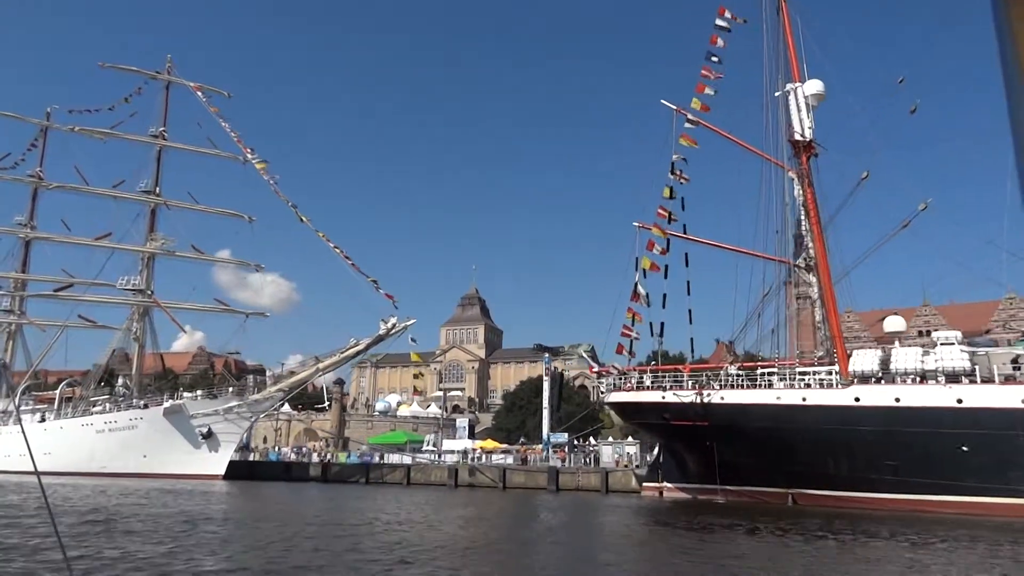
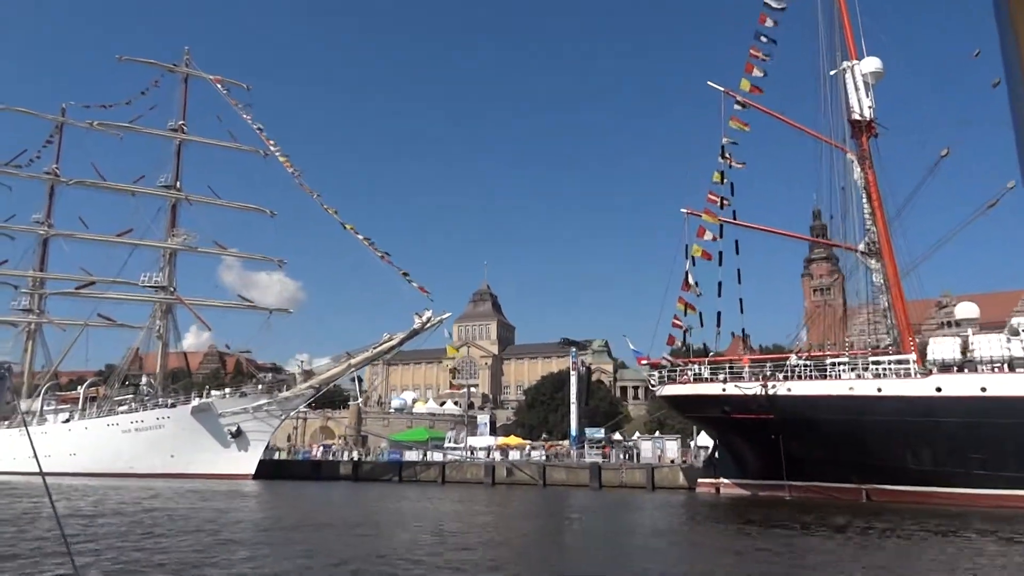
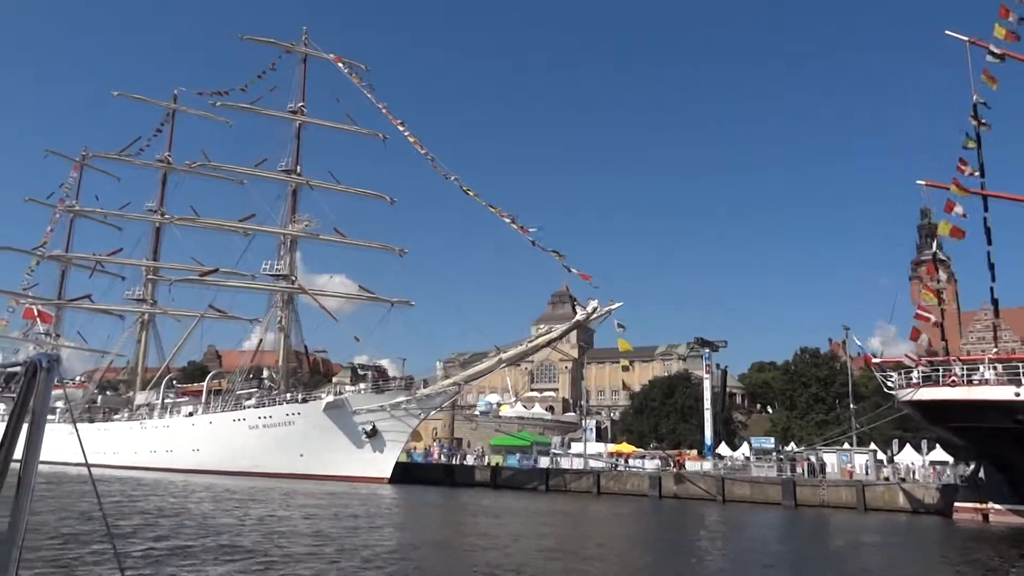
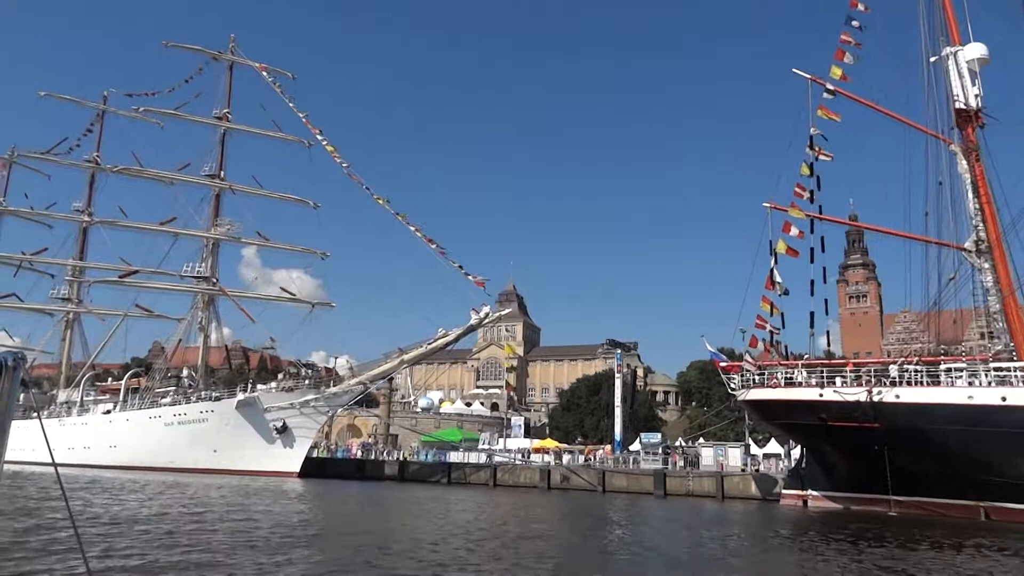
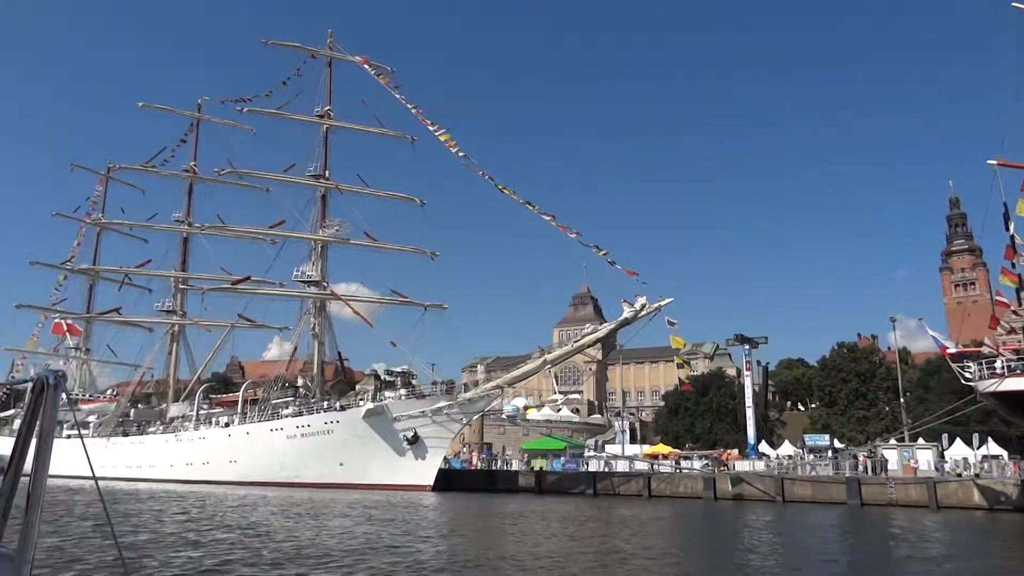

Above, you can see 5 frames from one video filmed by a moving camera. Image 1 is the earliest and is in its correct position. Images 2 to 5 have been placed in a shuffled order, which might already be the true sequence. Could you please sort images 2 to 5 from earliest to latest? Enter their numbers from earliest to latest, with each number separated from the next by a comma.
2, 4, 3, 5
